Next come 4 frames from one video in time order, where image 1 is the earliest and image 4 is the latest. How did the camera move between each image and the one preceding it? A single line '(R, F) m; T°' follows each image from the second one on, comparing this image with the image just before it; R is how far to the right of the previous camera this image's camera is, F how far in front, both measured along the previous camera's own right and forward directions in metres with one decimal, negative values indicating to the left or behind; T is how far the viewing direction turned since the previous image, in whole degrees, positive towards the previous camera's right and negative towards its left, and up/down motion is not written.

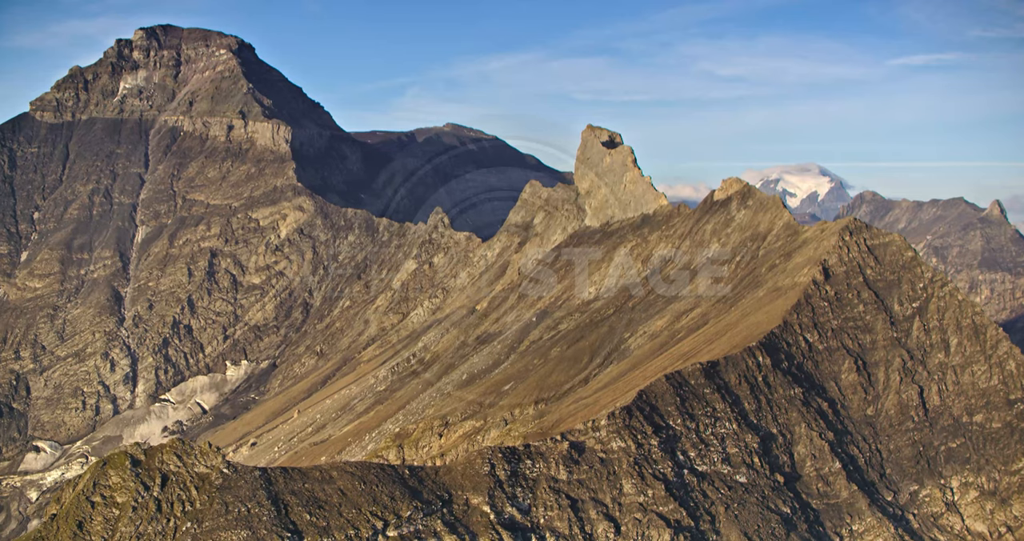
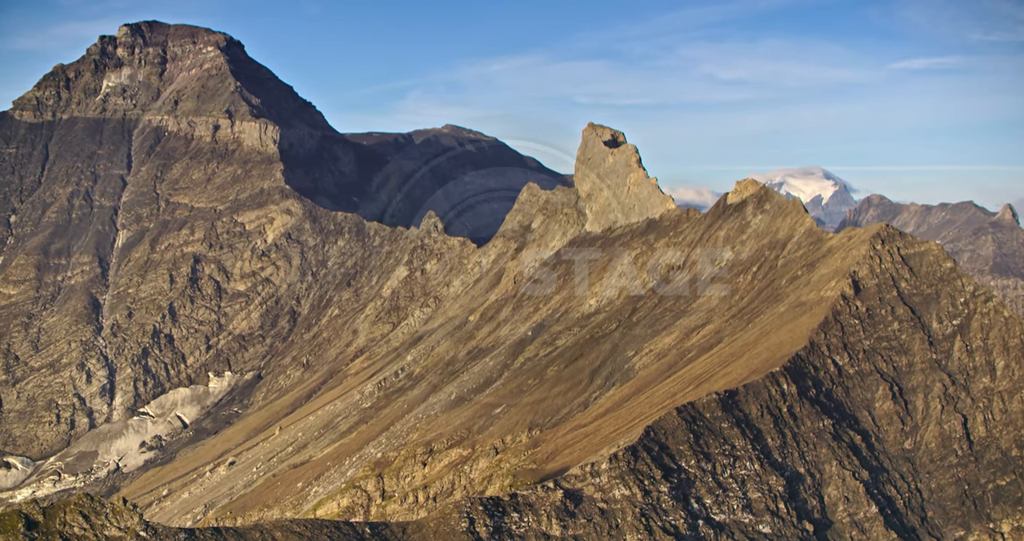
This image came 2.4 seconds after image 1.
(+0.9, +9.1) m; 0°
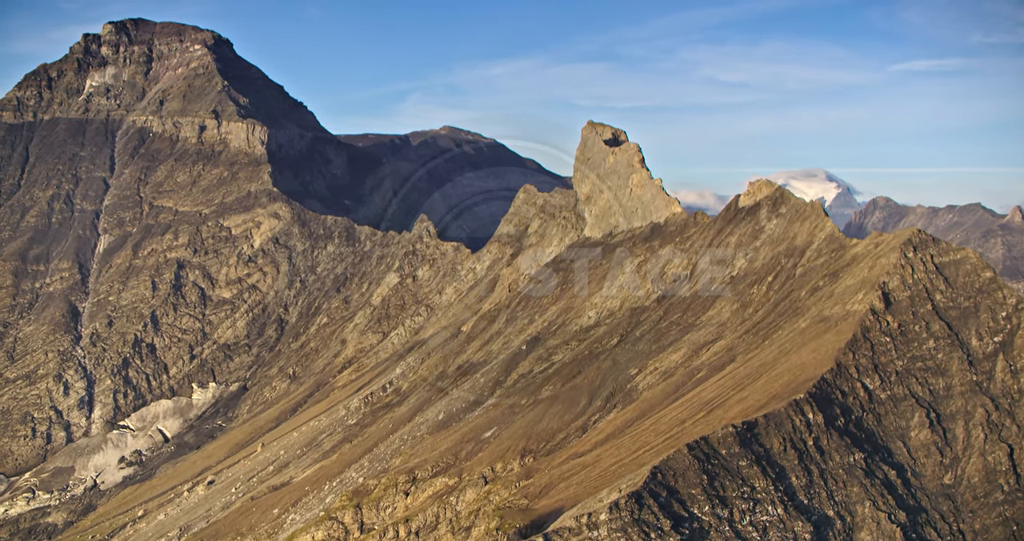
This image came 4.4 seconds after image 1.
(+0.8, +7.7) m; 0°
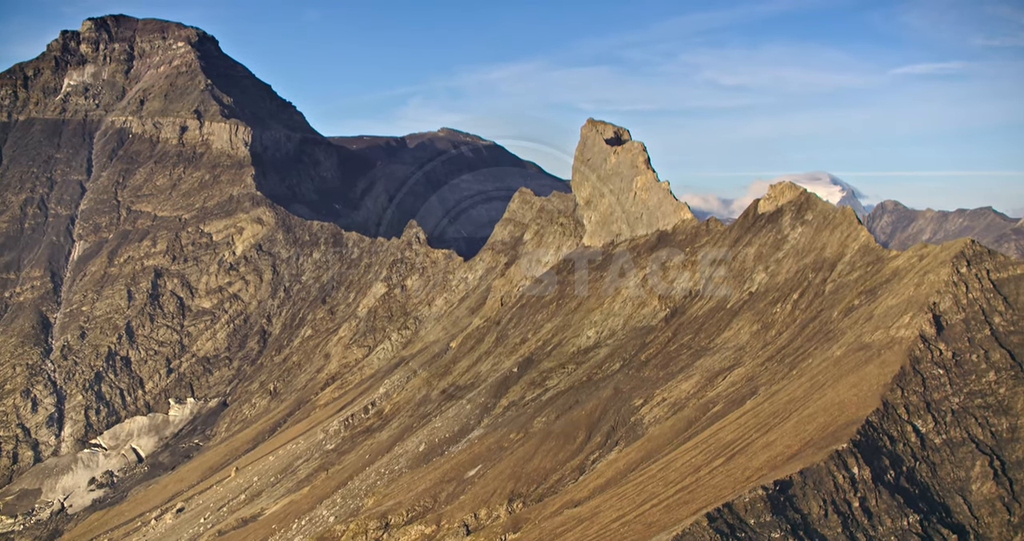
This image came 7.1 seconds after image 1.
(+1.0, +9.9) m; 0°
